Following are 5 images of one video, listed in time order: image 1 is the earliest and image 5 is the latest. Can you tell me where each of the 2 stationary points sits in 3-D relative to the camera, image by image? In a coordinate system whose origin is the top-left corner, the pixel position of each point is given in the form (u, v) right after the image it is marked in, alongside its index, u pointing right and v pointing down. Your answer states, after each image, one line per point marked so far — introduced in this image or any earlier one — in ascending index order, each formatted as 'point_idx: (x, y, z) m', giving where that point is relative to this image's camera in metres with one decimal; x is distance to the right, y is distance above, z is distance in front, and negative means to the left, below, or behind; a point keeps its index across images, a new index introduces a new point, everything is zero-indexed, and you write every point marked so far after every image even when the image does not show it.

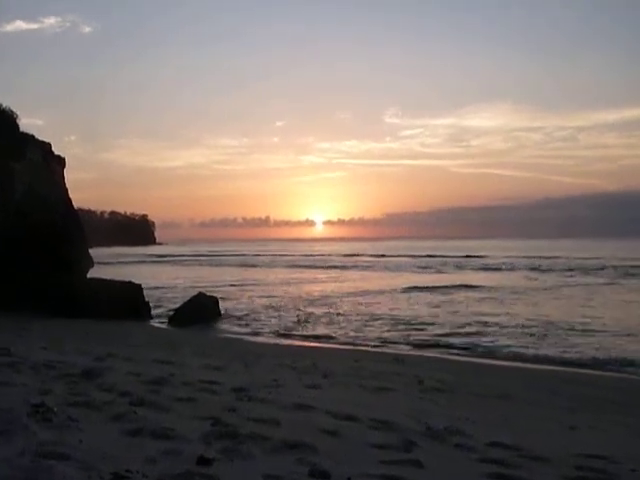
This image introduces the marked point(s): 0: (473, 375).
0: (+2.6, -2.3, +12.3) m
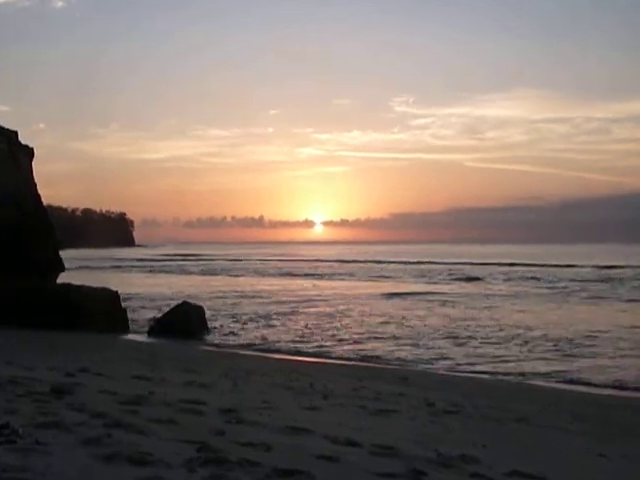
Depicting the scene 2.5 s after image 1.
0: (+2.6, -2.4, +11.0) m
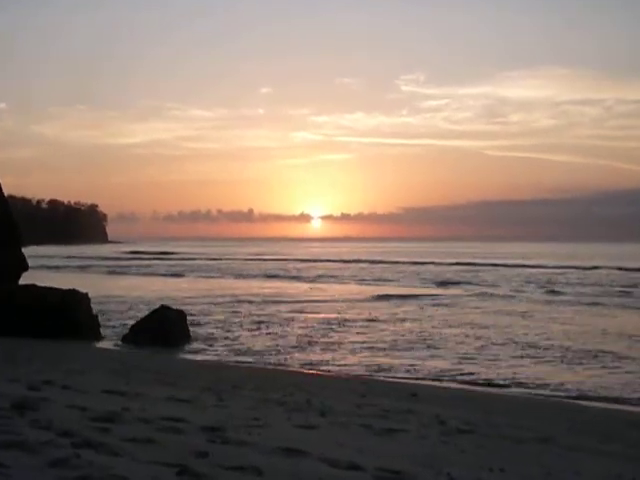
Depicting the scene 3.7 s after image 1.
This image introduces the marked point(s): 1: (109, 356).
0: (+2.5, -2.3, +9.8) m
1: (-3.2, -1.8, +11.1) m
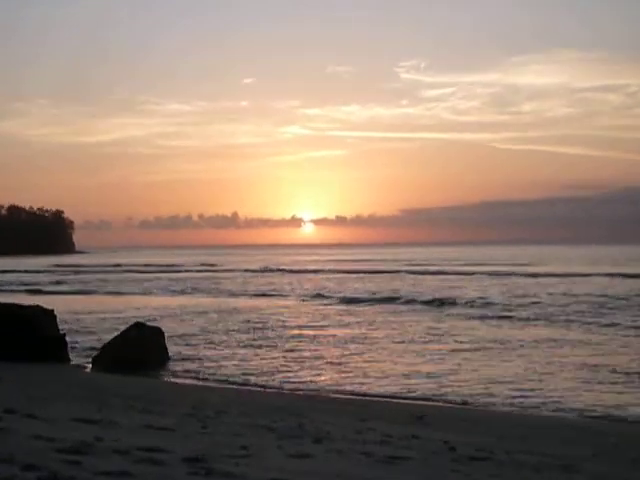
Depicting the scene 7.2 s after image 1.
0: (+2.5, -2.4, +8.8) m
1: (-3.3, -1.9, +10.1) m
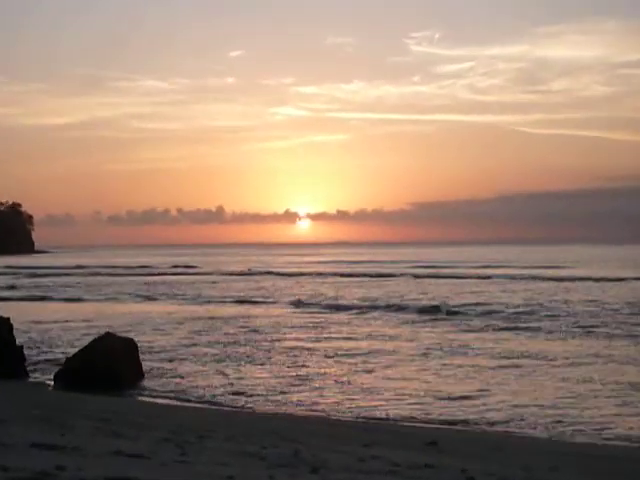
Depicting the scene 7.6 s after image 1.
0: (+2.4, -2.4, +7.7) m
1: (-3.3, -1.9, +8.9) m
